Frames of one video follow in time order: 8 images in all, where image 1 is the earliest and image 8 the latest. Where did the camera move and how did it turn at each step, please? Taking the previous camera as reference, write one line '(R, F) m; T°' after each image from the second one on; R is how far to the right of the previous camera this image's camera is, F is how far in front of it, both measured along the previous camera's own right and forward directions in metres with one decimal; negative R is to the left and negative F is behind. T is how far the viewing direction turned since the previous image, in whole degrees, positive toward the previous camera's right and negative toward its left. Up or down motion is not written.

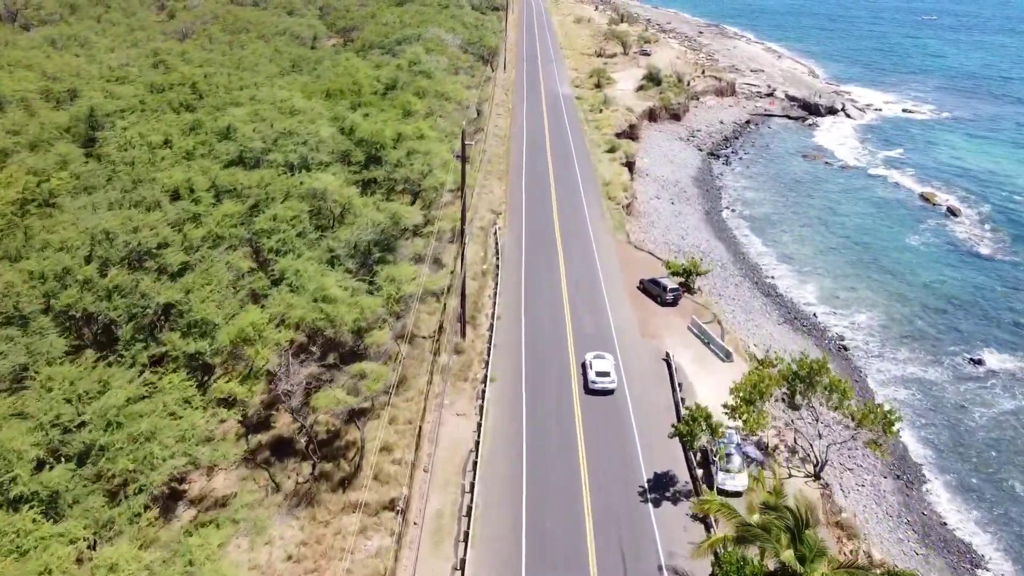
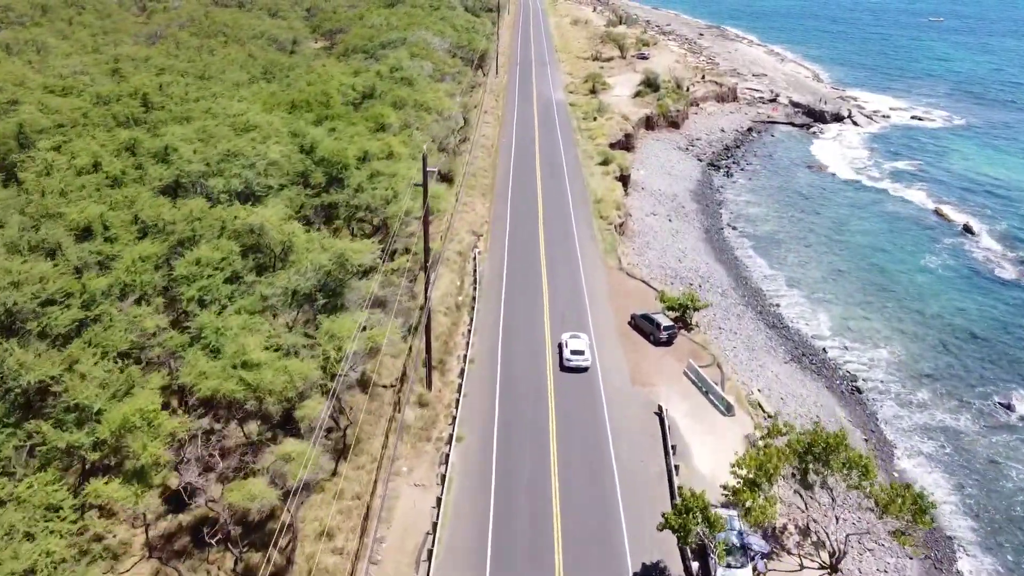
(+1.2, +4.5) m; 0°
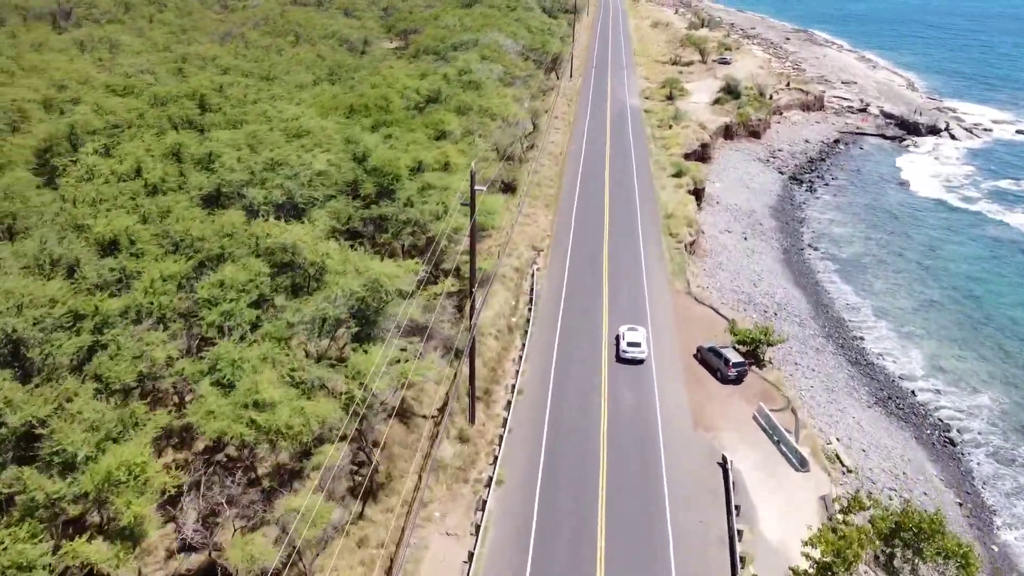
(+0.6, +2.8) m; -5°
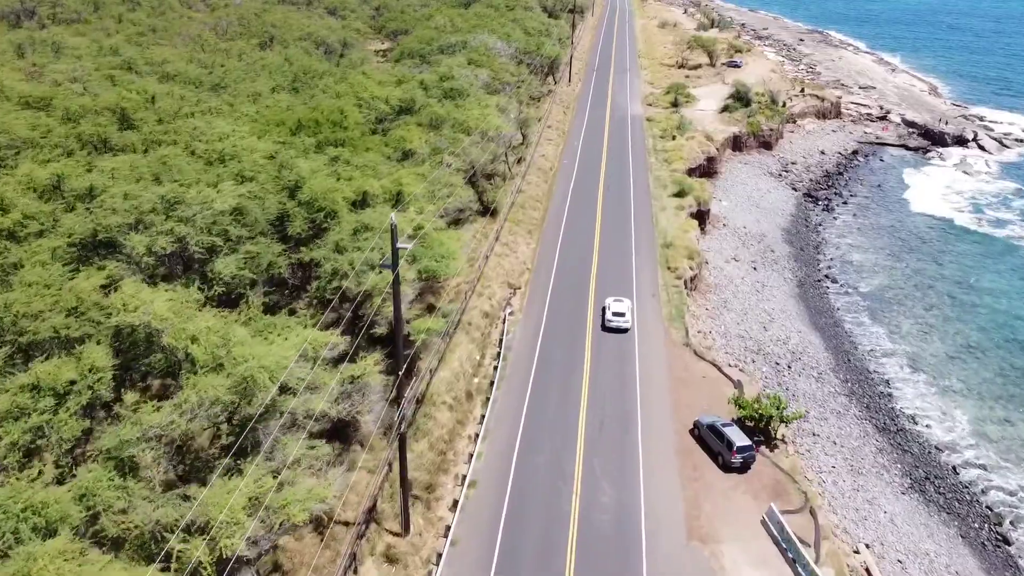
(+2.0, +6.7) m; -1°
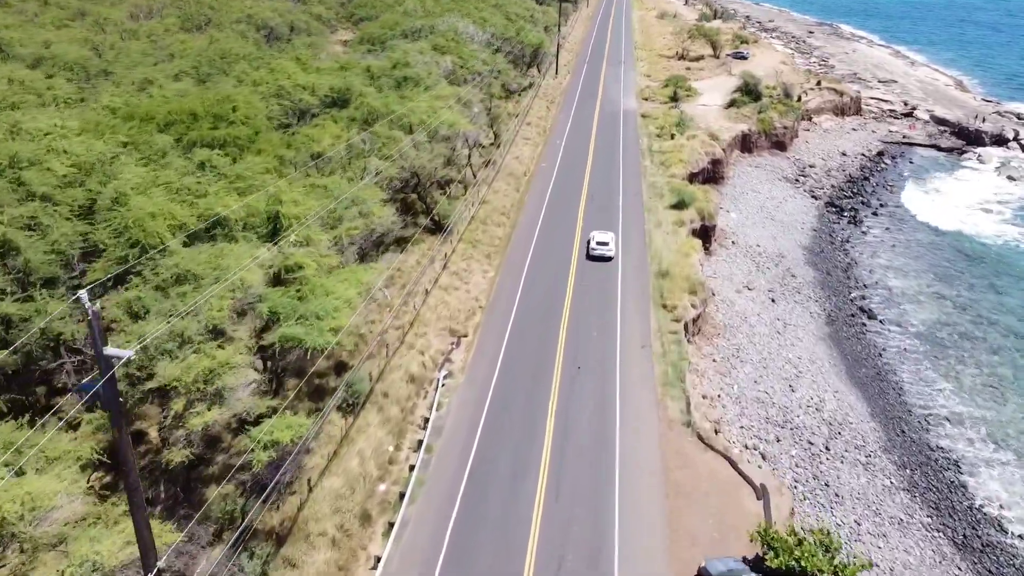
(+2.3, +10.7) m; 0°
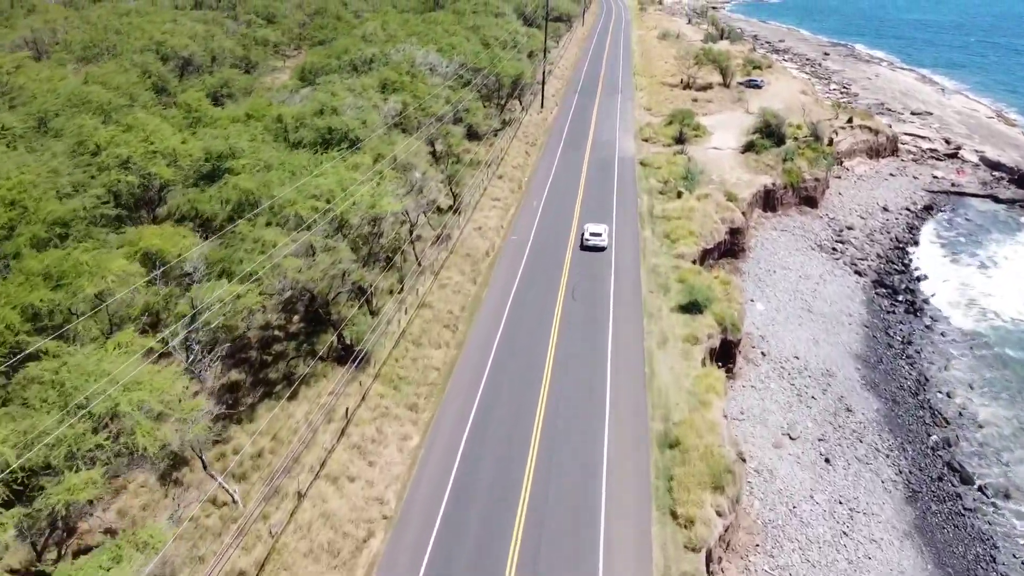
(+2.2, +12.7) m; 0°
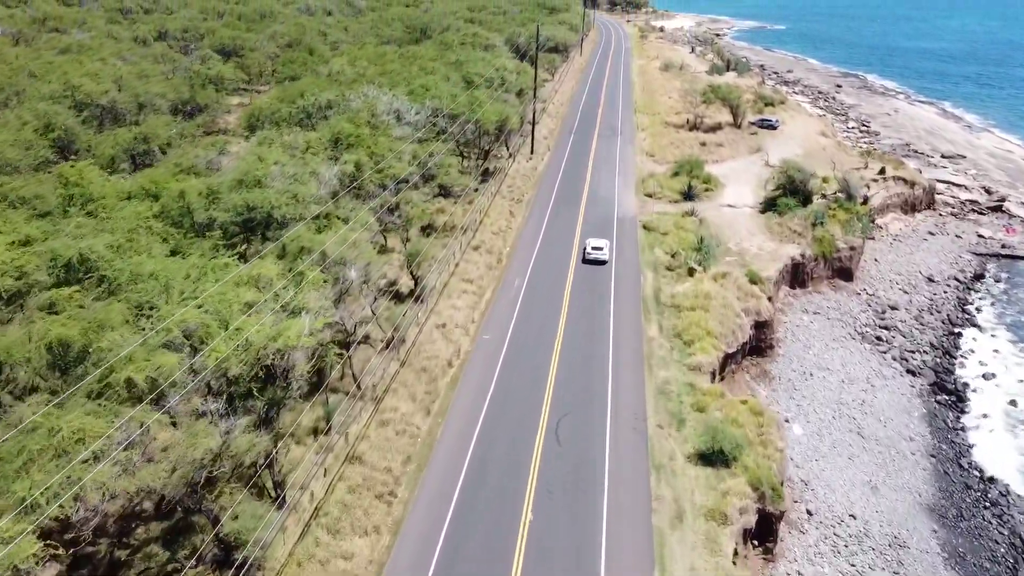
(+1.2, +8.9) m; 0°
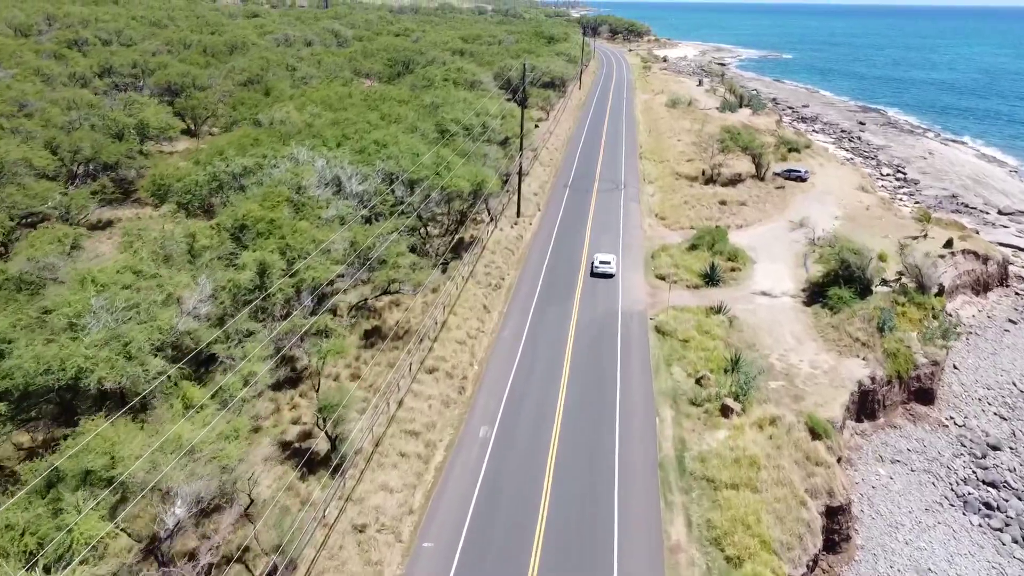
(+1.4, +11.6) m; 0°
